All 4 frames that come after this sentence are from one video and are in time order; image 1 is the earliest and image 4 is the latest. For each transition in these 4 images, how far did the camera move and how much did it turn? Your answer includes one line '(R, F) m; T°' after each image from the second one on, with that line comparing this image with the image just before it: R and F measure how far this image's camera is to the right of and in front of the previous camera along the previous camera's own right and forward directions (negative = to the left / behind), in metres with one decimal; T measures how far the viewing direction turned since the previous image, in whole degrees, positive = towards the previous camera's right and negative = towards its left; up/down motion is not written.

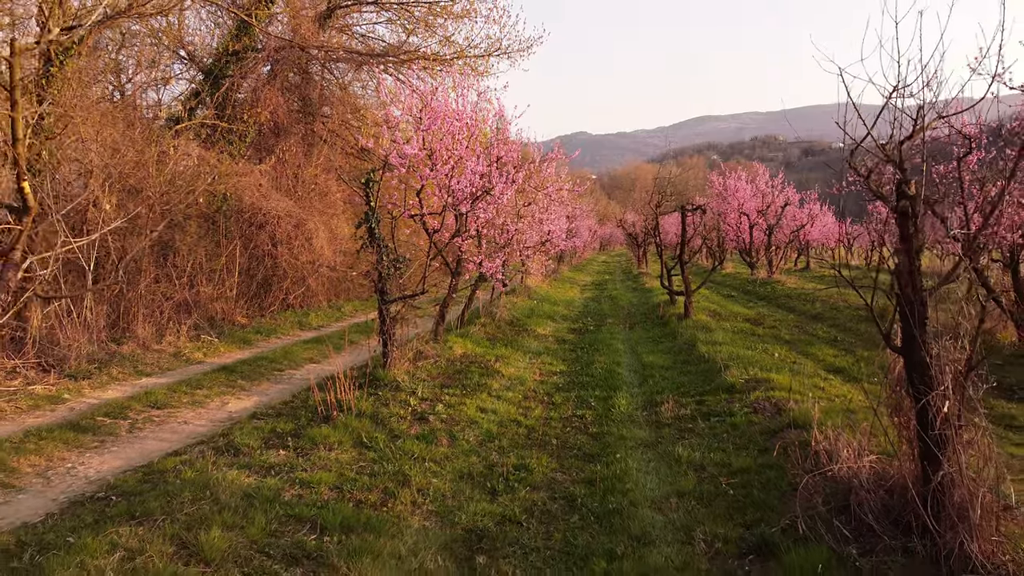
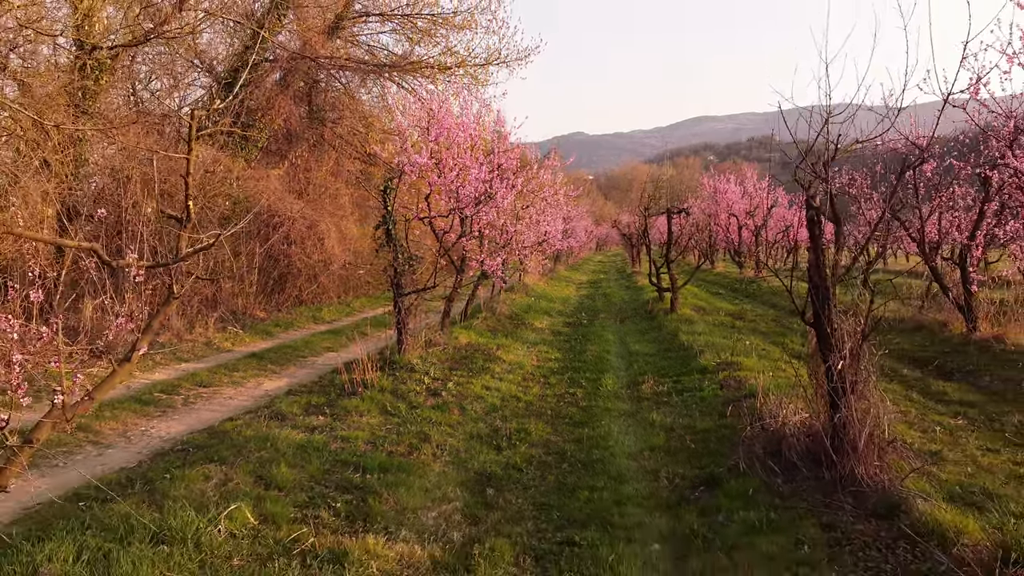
(-0.1, -1.1) m; 0°
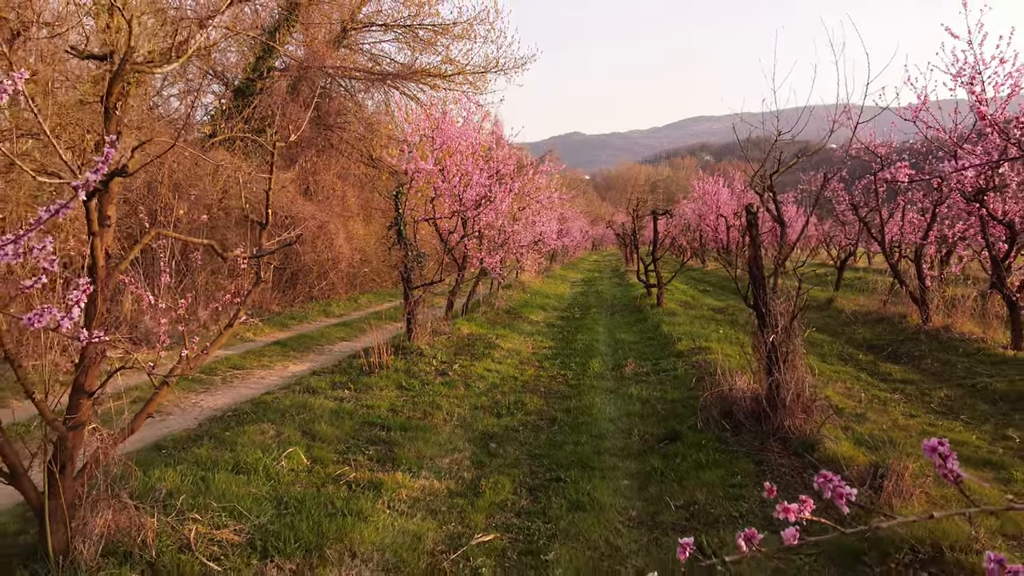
(0.0, -1.1) m; 0°
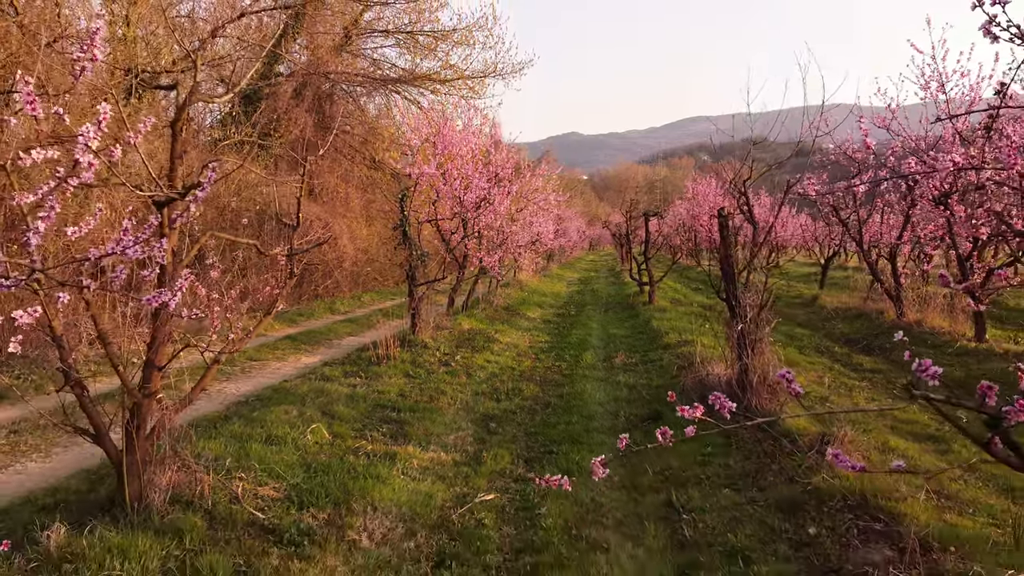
(0.0, -0.7) m; 0°
